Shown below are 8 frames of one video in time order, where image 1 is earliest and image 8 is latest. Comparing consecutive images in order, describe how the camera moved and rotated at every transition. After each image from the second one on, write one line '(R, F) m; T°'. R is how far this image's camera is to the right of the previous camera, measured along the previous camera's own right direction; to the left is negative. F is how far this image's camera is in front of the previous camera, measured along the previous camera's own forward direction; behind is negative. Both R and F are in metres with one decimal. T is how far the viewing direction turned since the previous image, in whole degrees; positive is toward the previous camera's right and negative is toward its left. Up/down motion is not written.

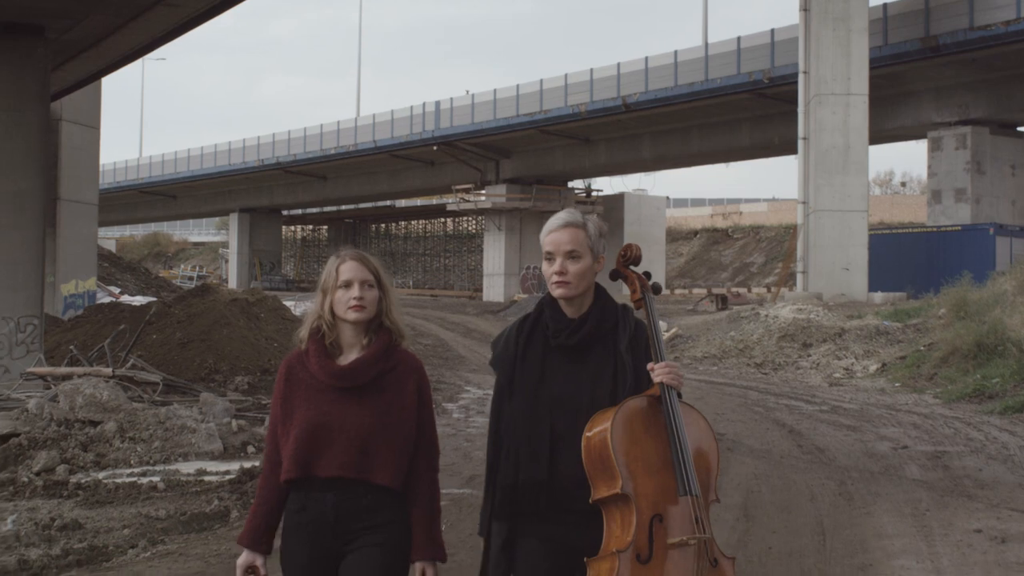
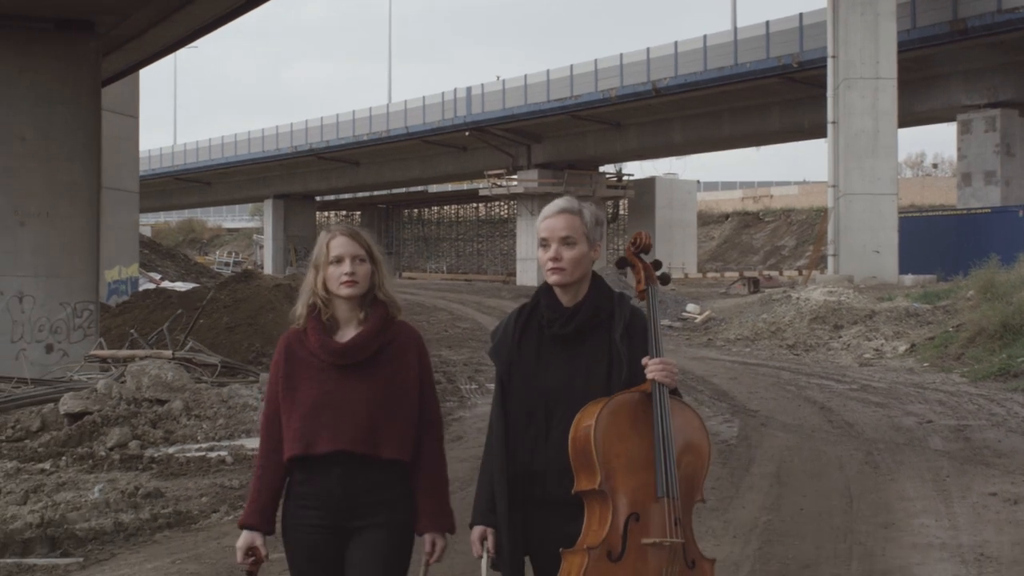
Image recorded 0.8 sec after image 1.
(-0.1, -0.5) m; -1°
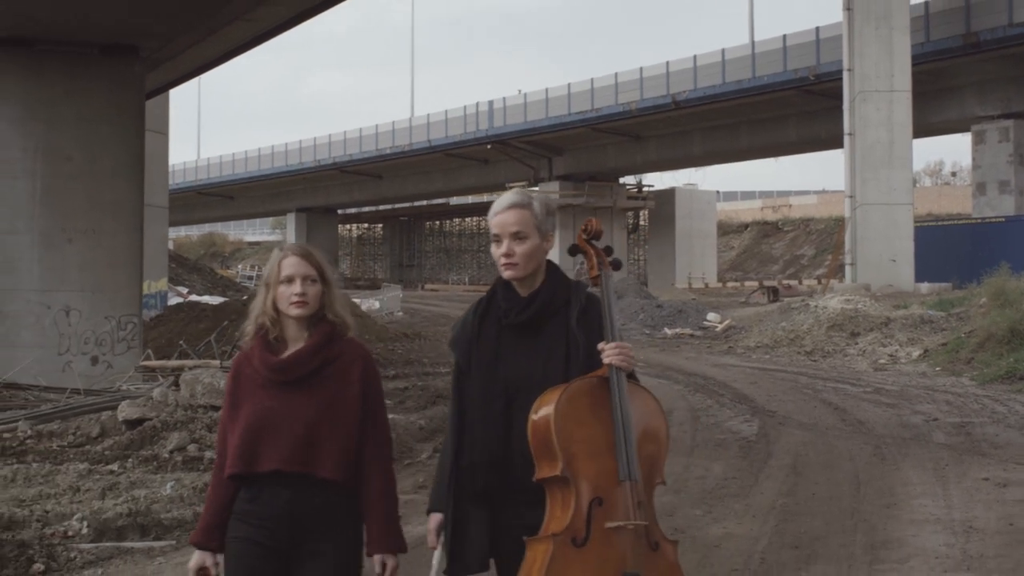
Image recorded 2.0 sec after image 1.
(-0.1, -0.7) m; -1°
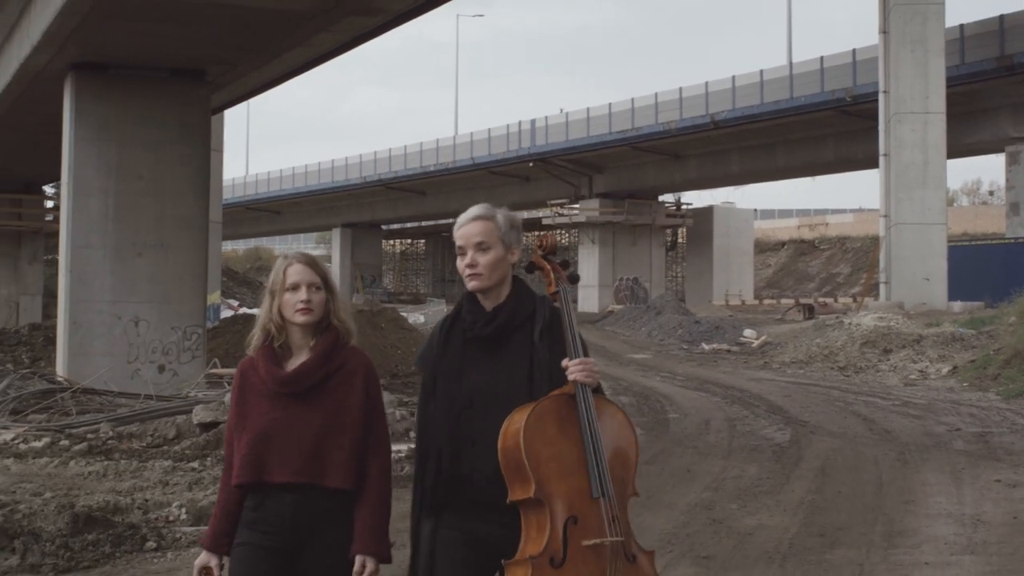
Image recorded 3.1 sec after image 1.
(-0.1, -0.7) m; -1°
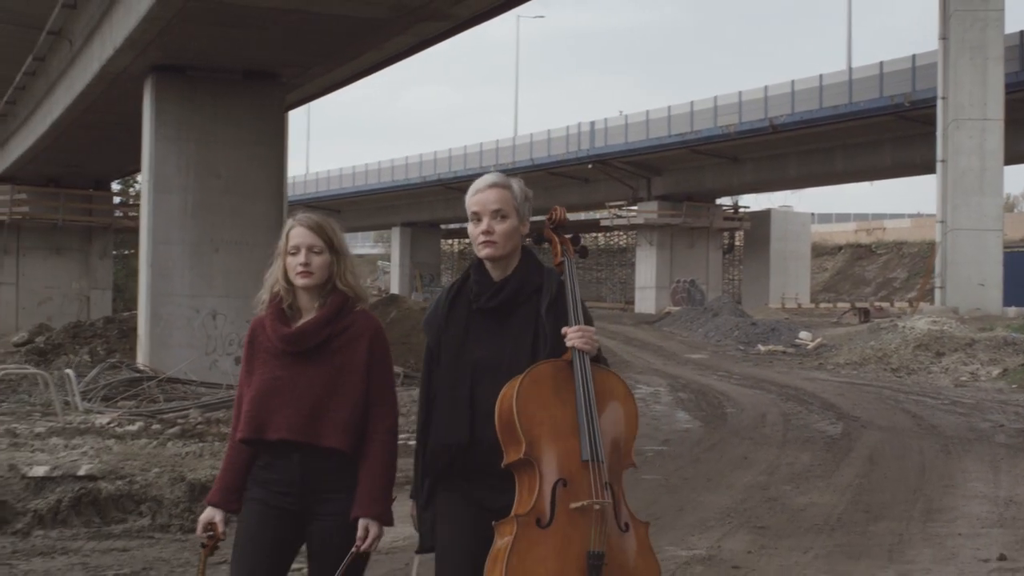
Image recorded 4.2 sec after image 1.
(-0.1, -0.6) m; -2°
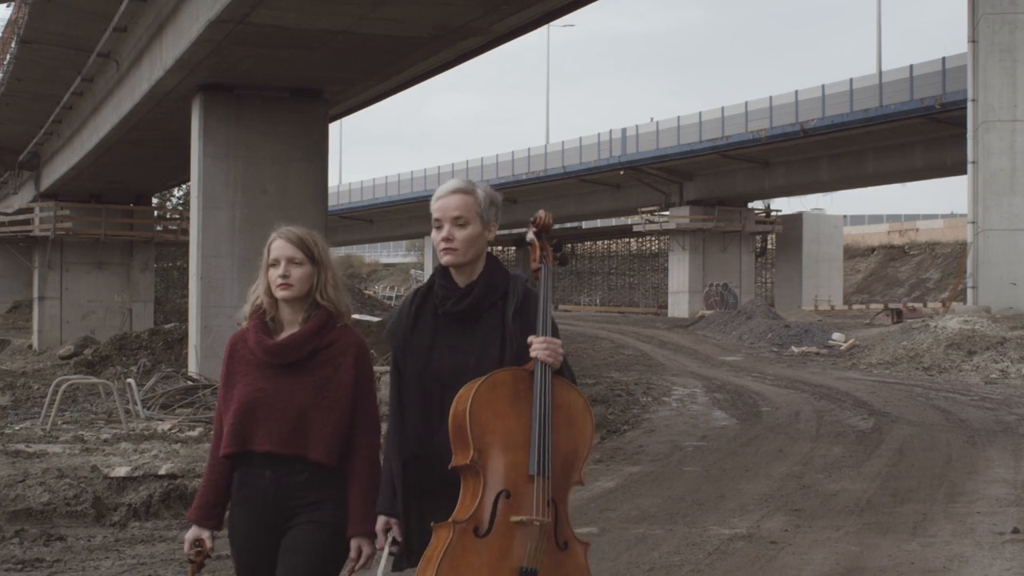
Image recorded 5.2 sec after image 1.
(-0.1, -0.5) m; -1°
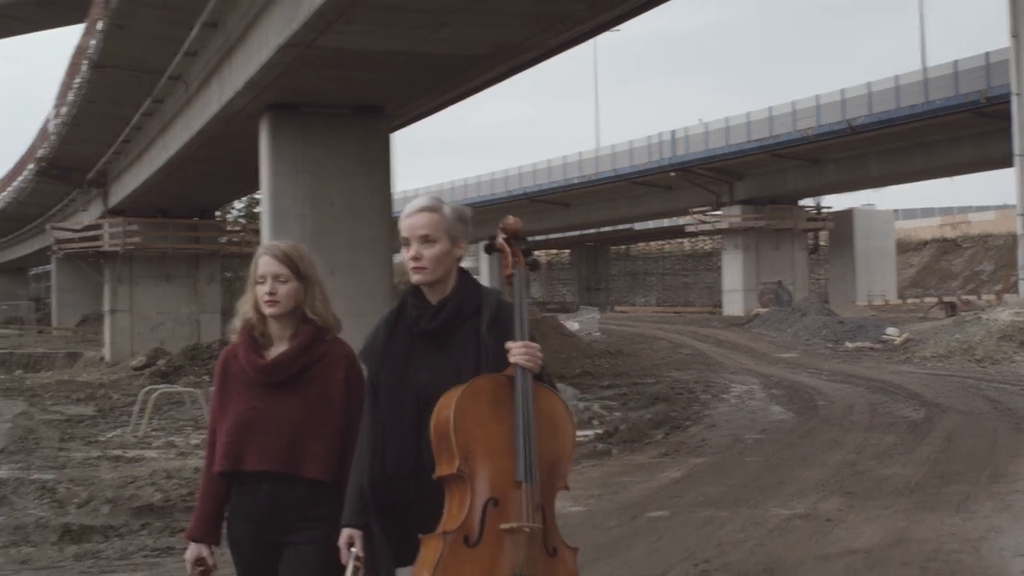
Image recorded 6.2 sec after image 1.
(-0.1, -0.6) m; -2°
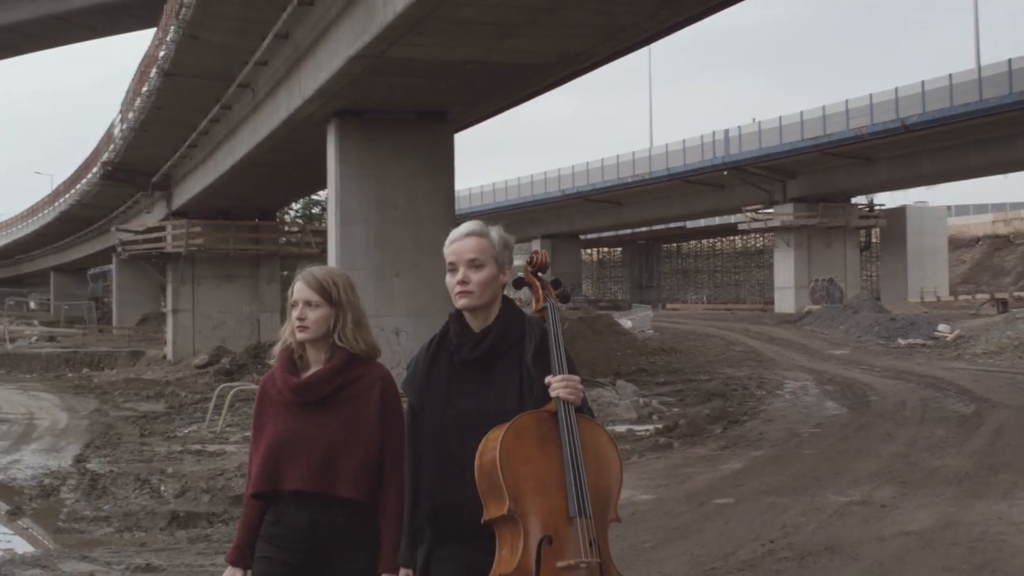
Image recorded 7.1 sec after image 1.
(-0.1, -0.5) m; -2°
